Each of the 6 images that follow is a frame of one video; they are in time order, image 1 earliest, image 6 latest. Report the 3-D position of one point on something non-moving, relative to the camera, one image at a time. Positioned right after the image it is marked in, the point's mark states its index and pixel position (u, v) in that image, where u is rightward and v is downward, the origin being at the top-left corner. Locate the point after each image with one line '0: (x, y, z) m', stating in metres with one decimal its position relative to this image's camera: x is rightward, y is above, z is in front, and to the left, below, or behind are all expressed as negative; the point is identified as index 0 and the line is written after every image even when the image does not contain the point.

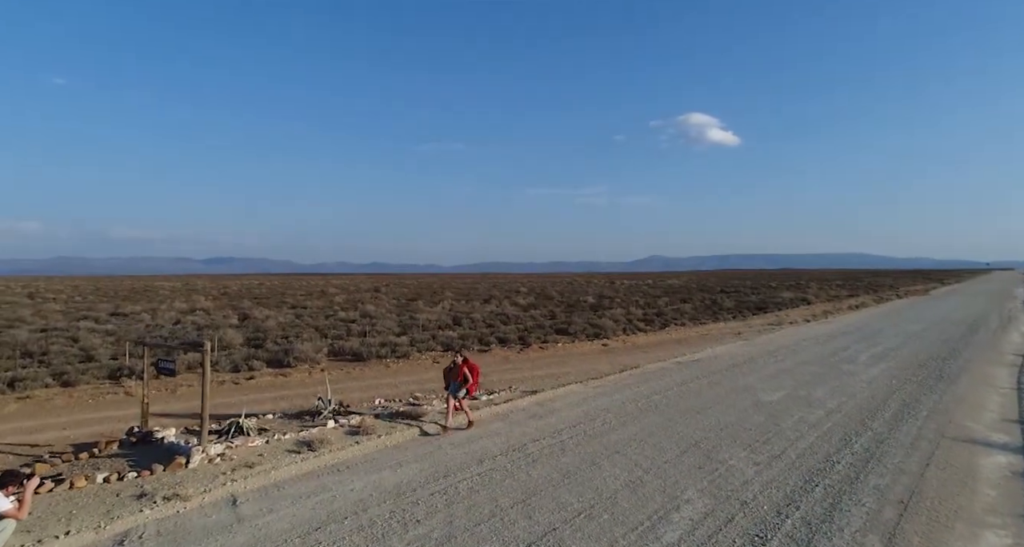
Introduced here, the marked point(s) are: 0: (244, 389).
0: (-6.5, -2.9, +15.7) m
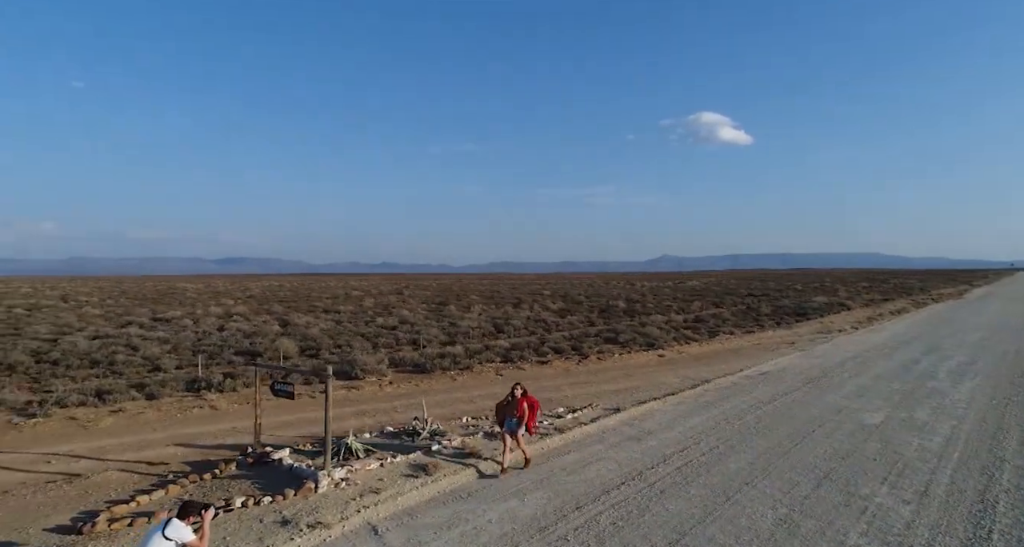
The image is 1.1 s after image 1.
0: (-4.7, -3.3, +15.9) m
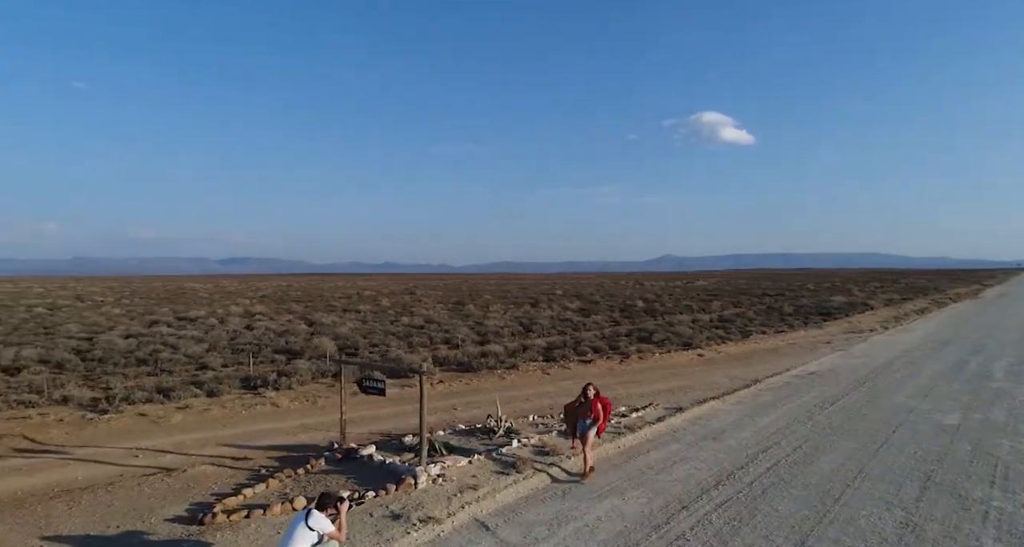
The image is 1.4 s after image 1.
0: (-3.3, -3.3, +16.1) m
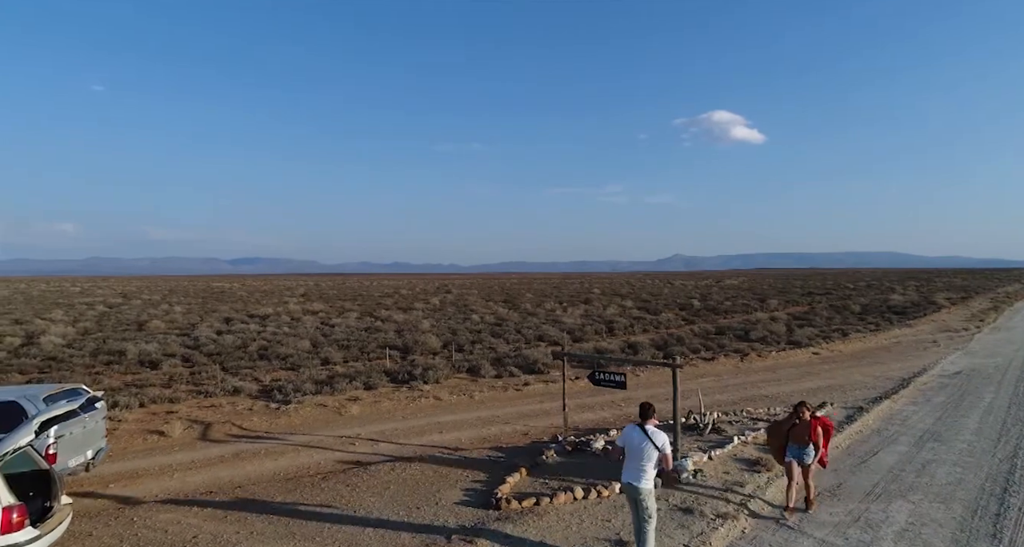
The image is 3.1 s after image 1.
0: (+0.7, -3.2, +16.4) m
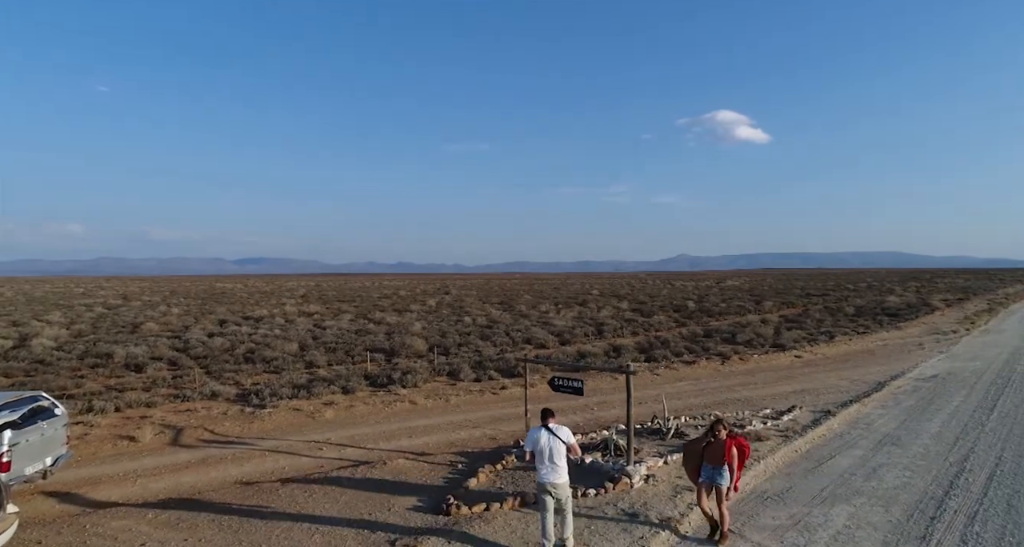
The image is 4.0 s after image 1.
0: (0.0, -3.3, +16.5) m
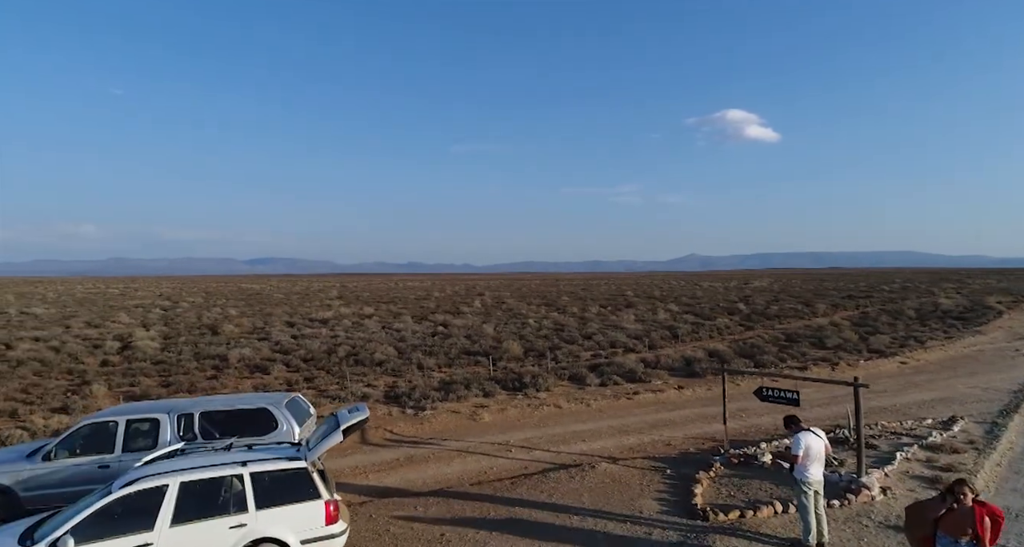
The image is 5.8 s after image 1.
0: (+3.8, -3.5, +17.0) m
